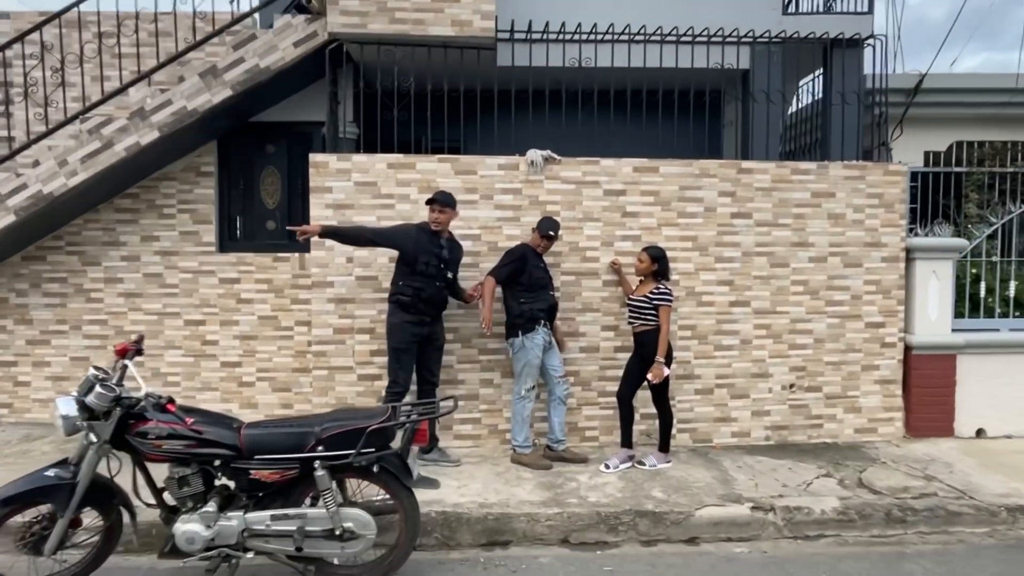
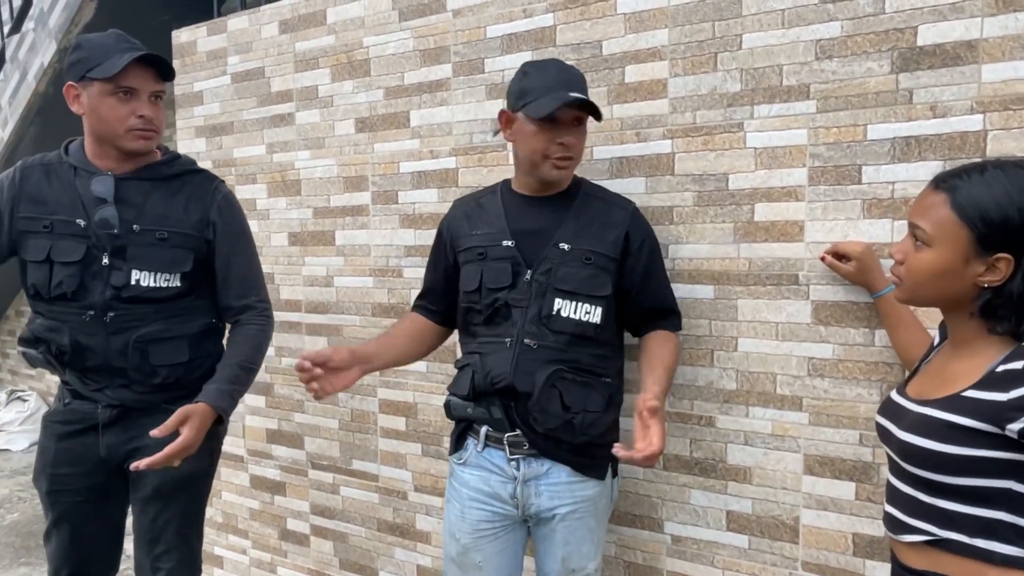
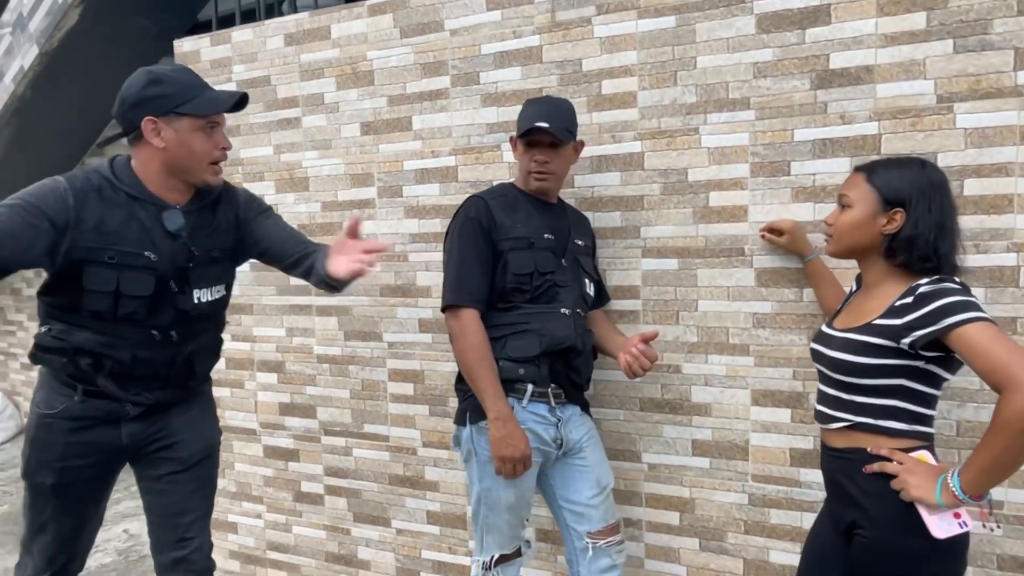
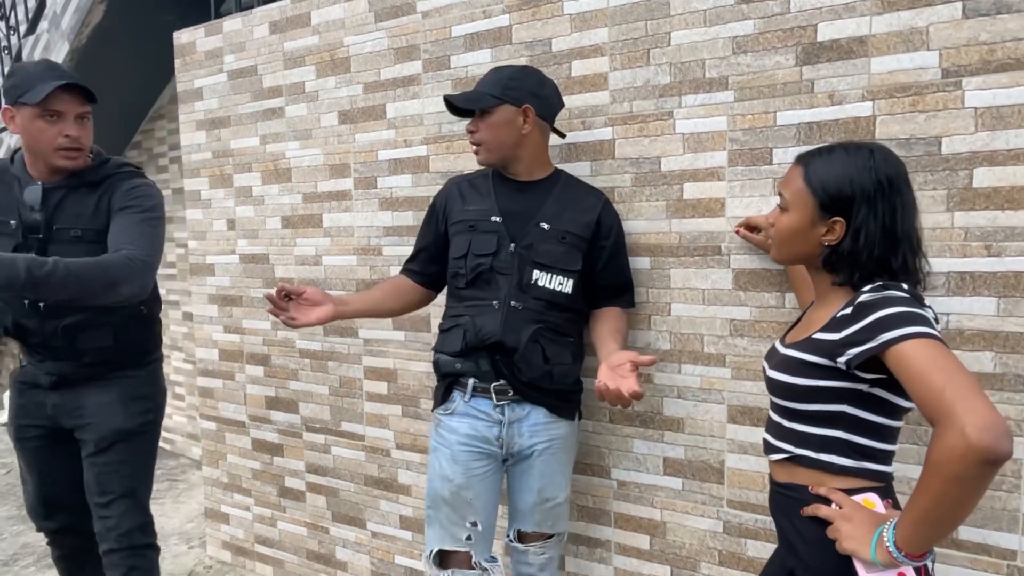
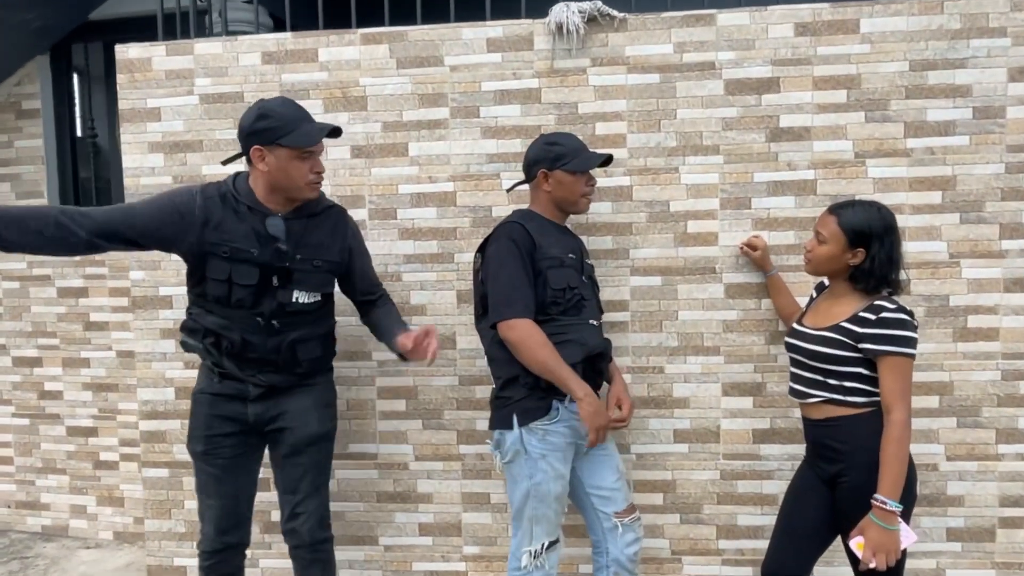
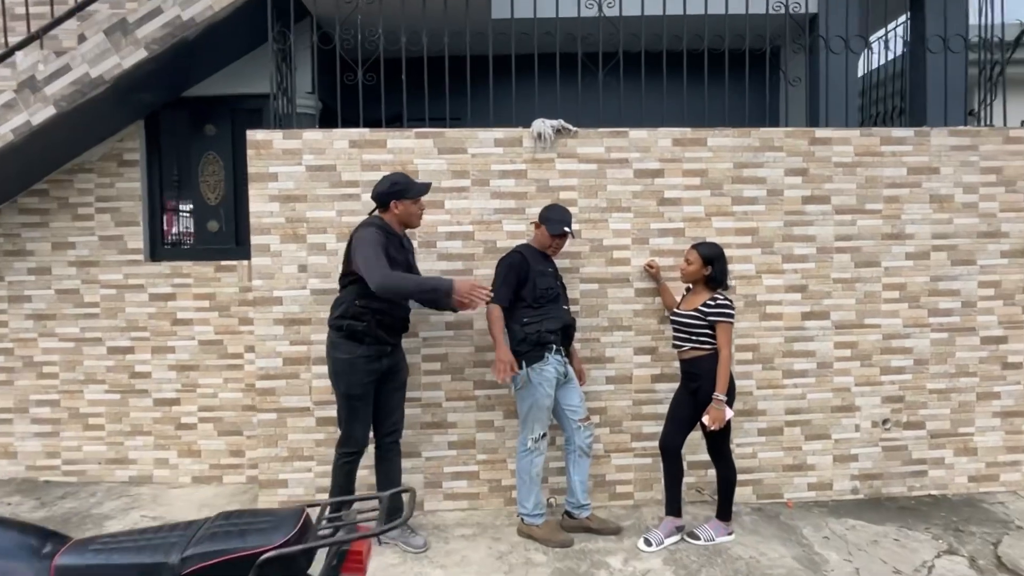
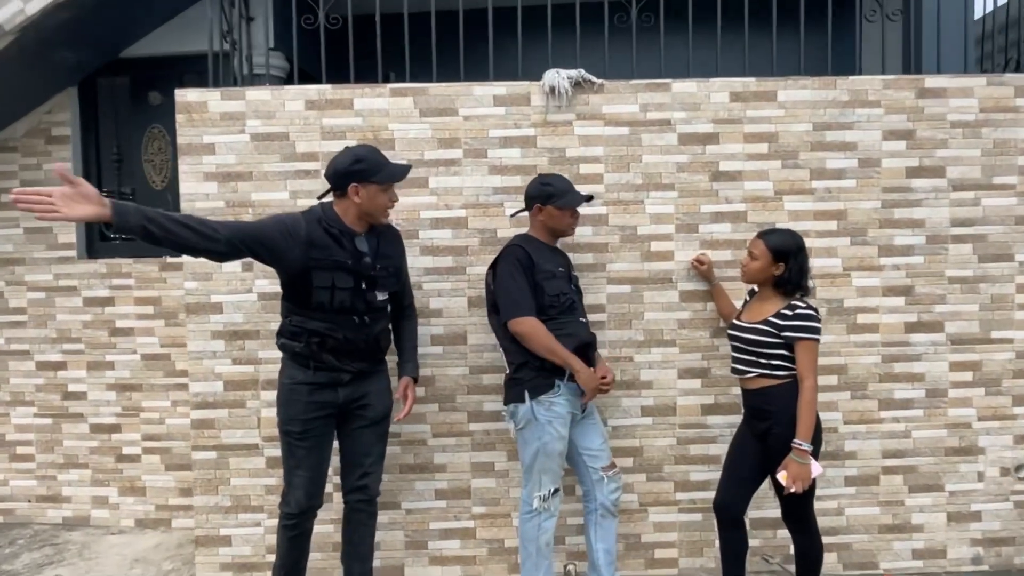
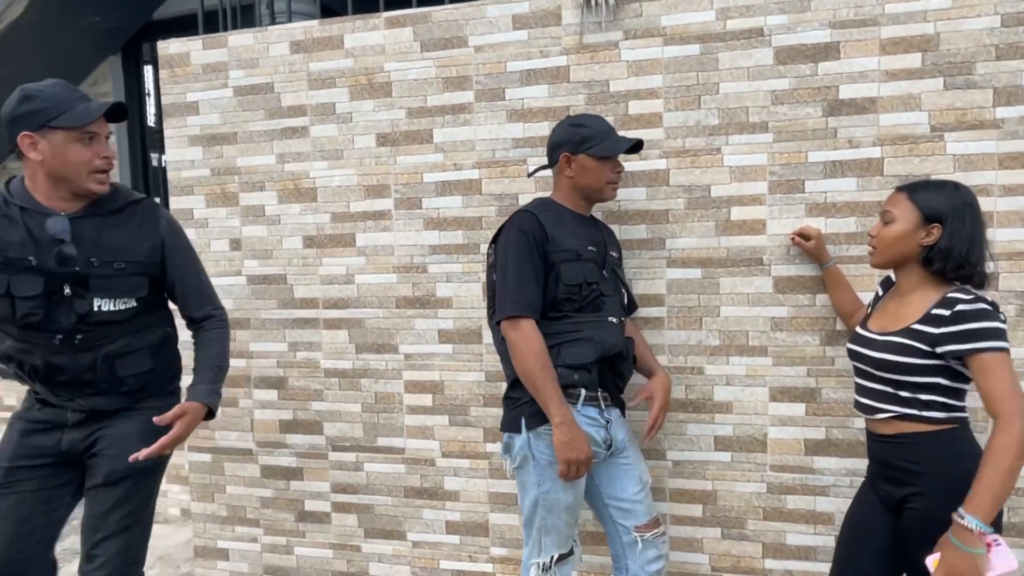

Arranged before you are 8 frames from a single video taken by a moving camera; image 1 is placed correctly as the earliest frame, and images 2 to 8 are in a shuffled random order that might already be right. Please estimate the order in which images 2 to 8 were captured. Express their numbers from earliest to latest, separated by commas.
6, 7, 5, 8, 3, 4, 2
